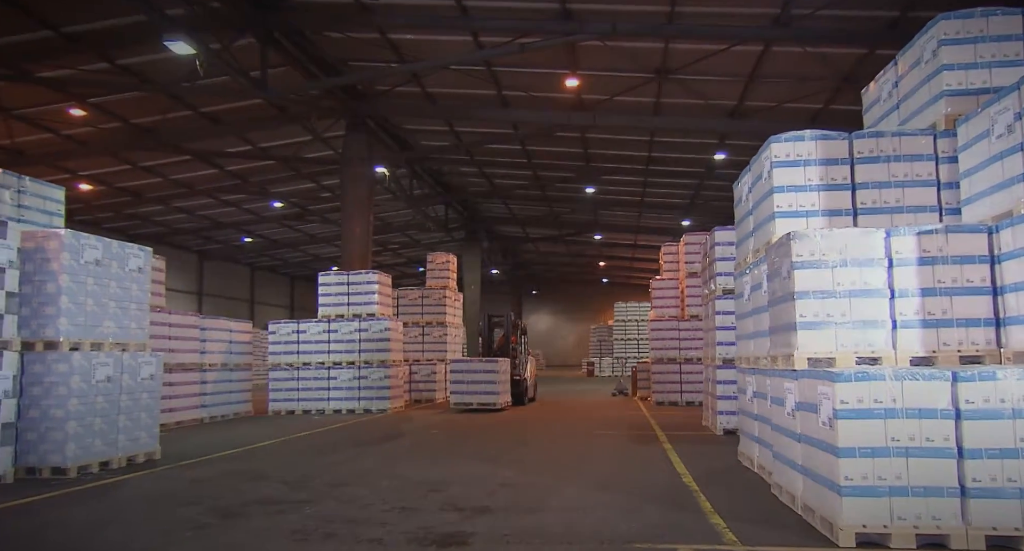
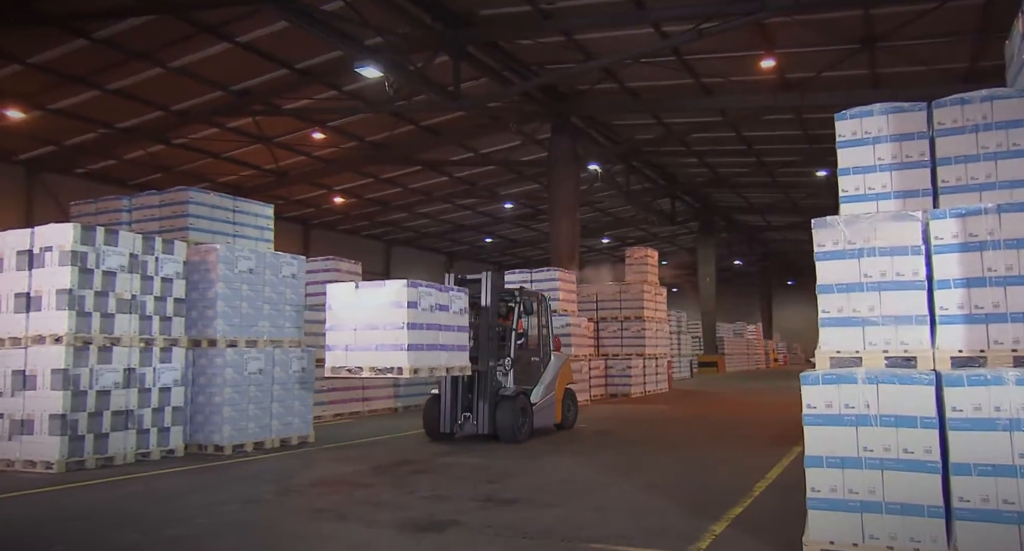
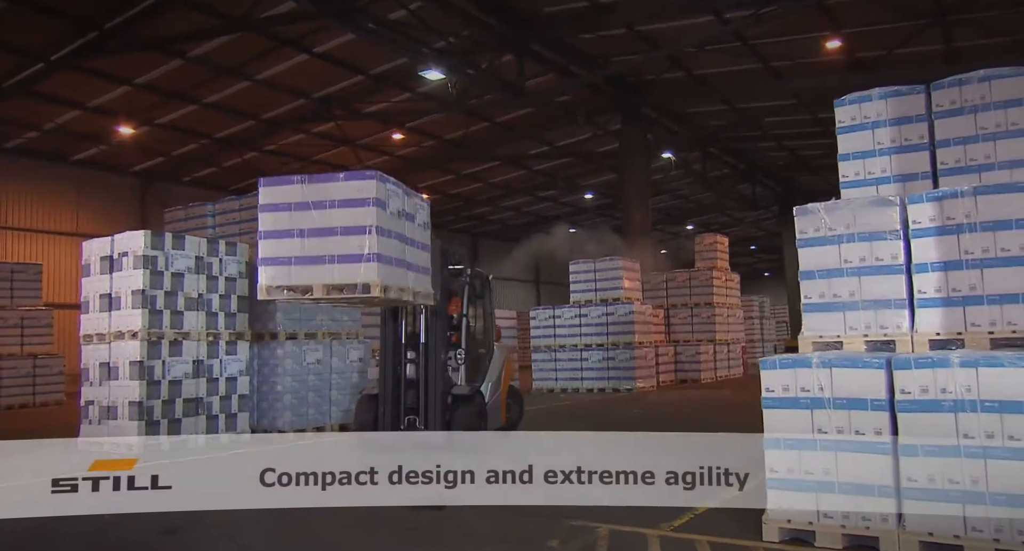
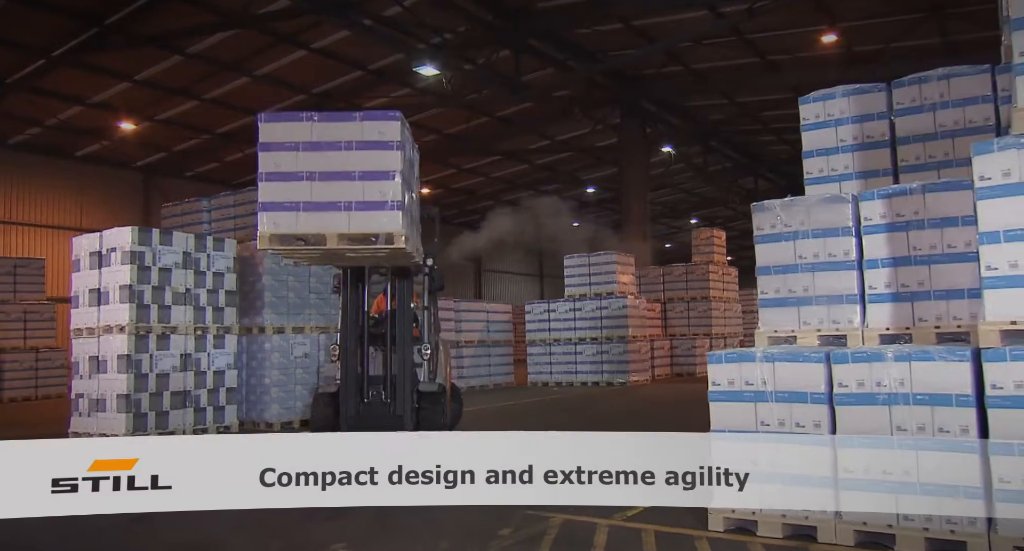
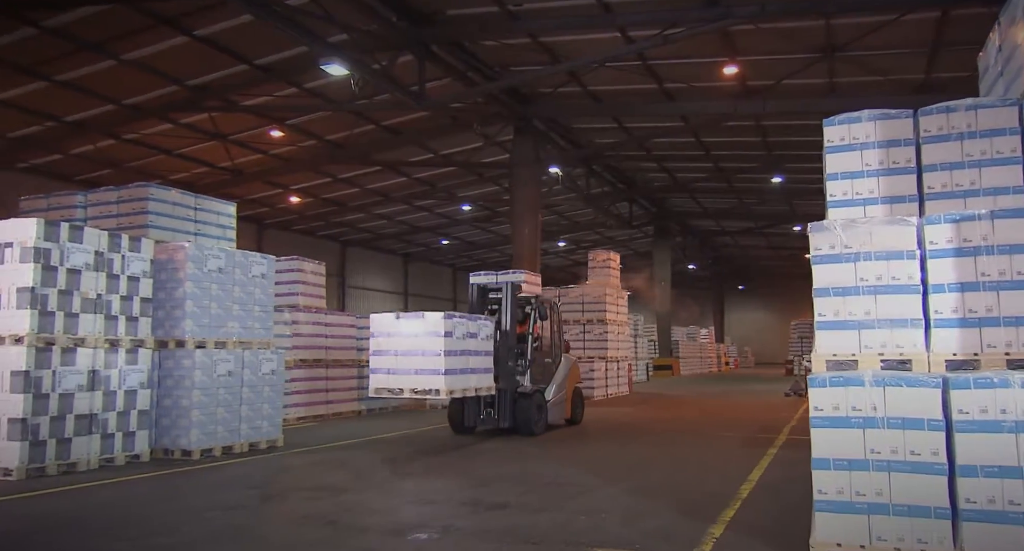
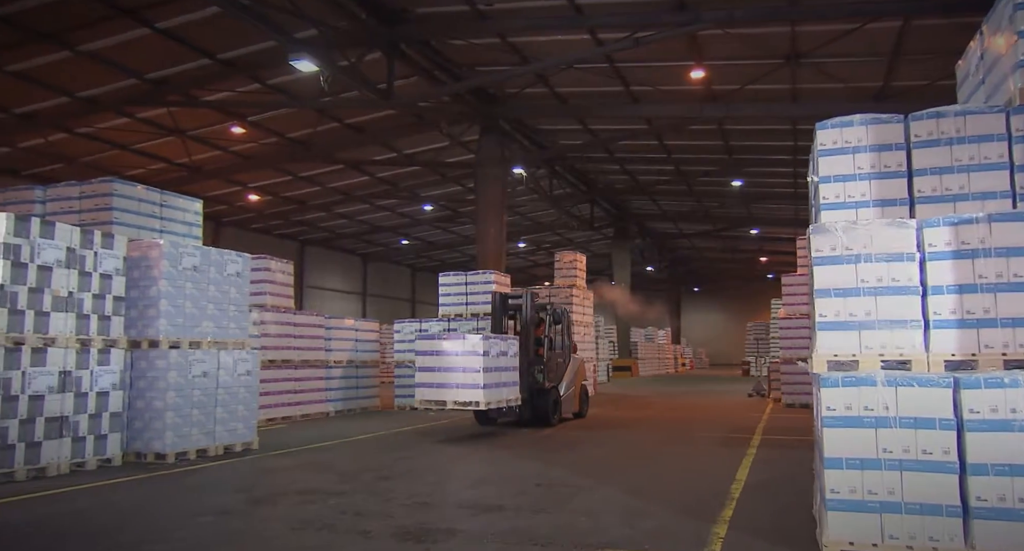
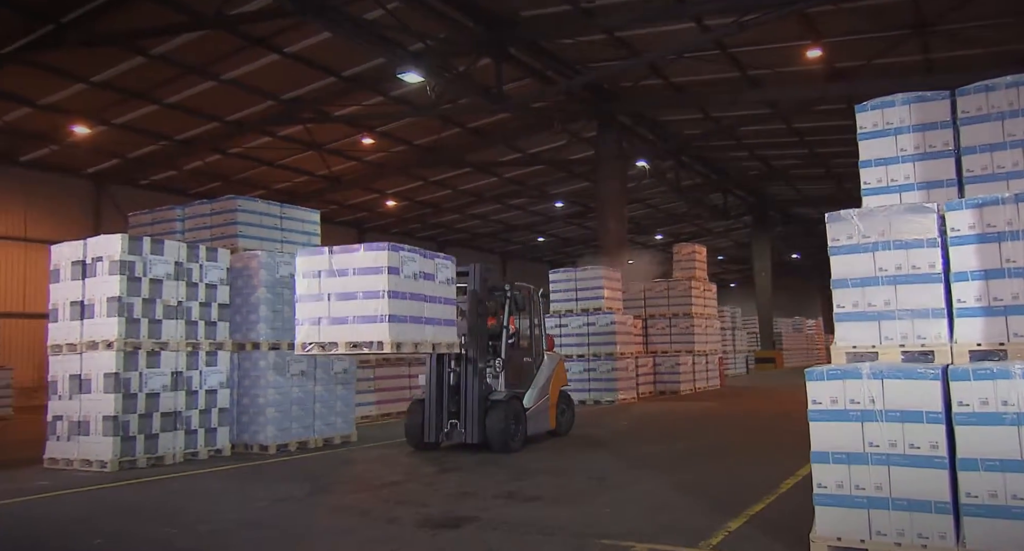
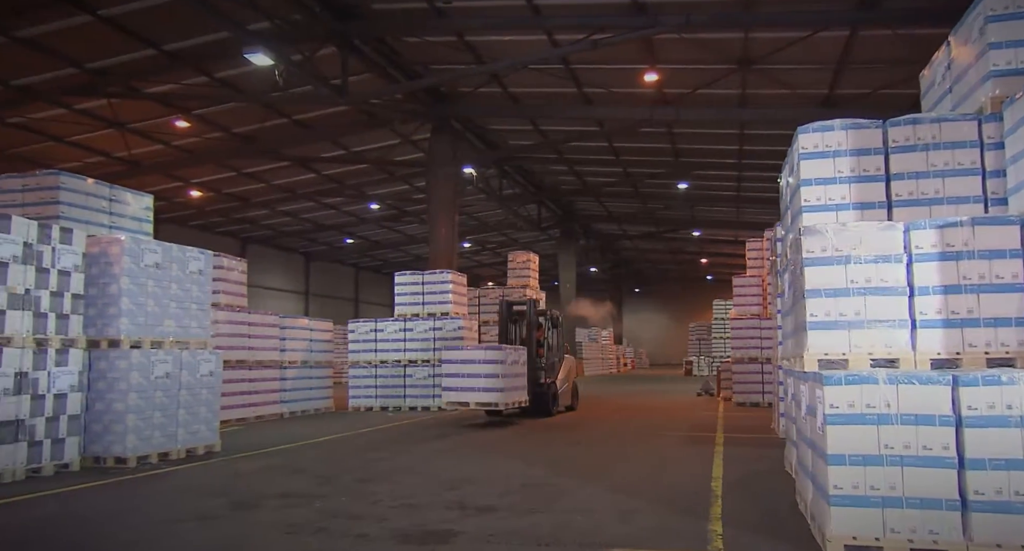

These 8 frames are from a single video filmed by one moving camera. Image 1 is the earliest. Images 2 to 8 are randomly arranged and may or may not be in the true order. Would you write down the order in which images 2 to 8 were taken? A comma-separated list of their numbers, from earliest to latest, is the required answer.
8, 6, 5, 2, 7, 3, 4
